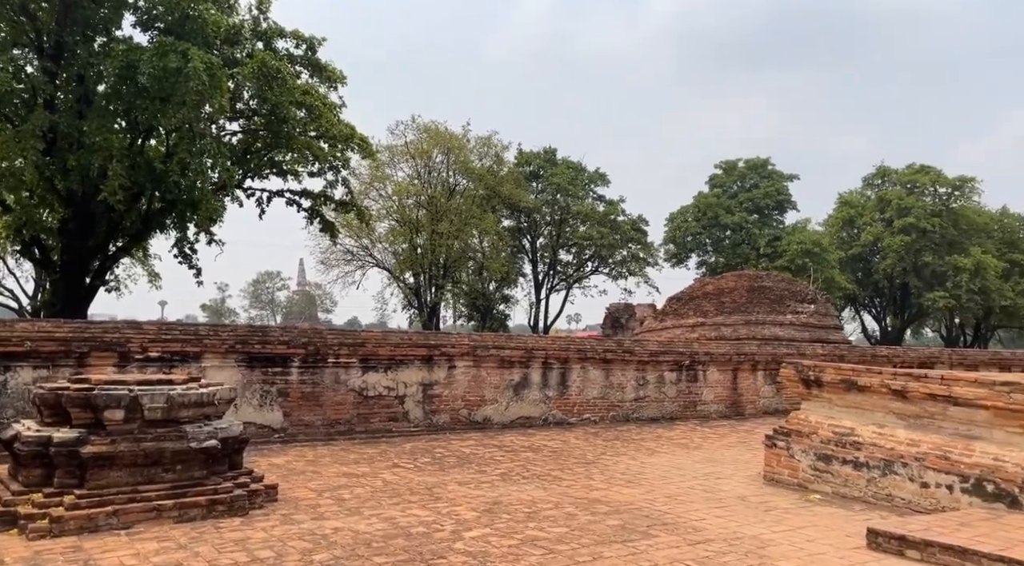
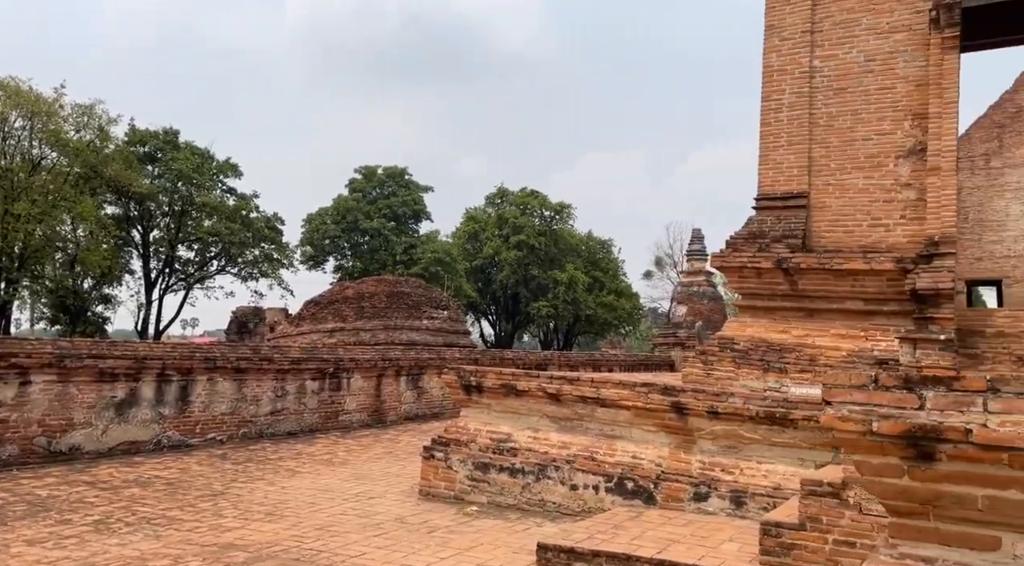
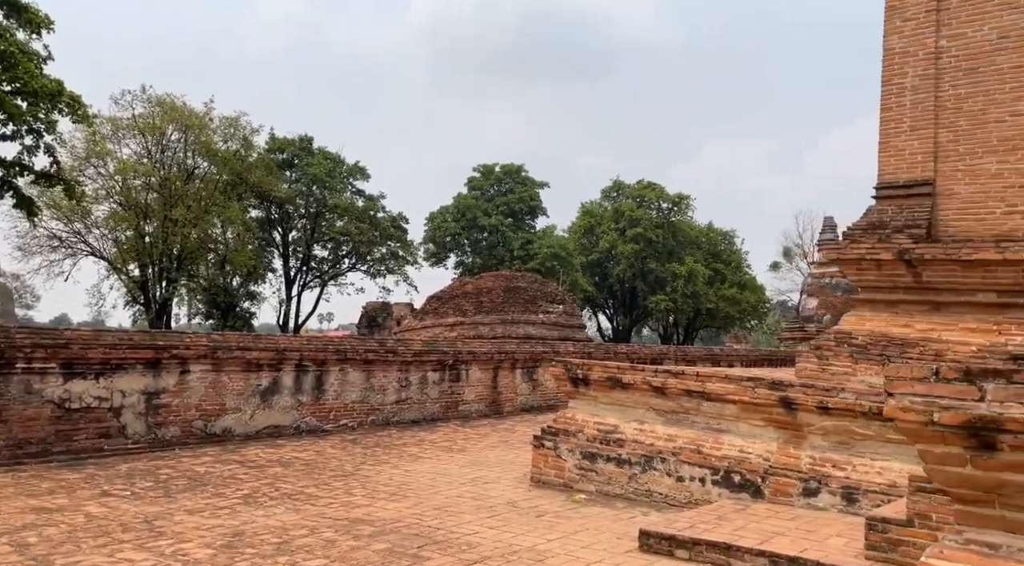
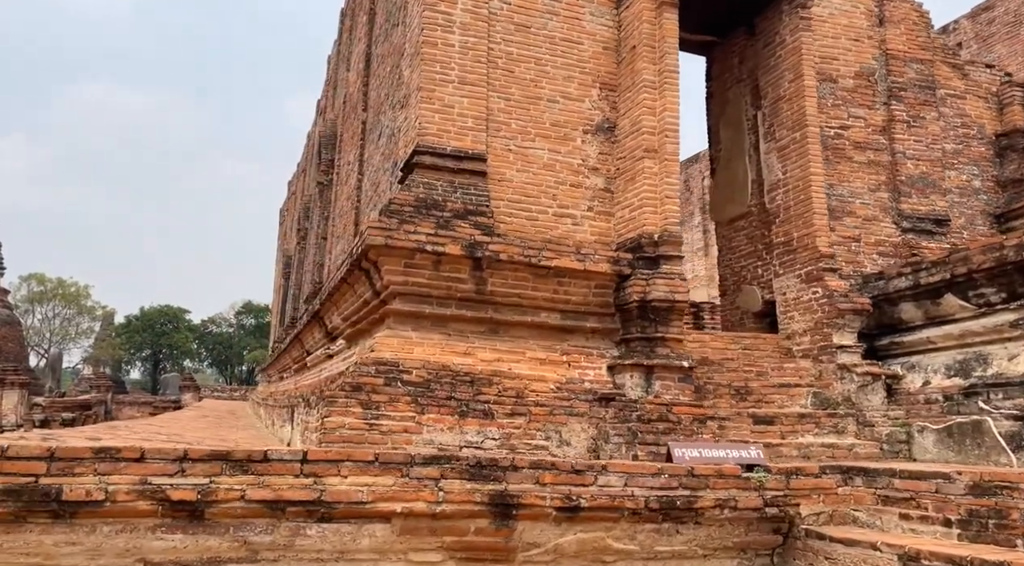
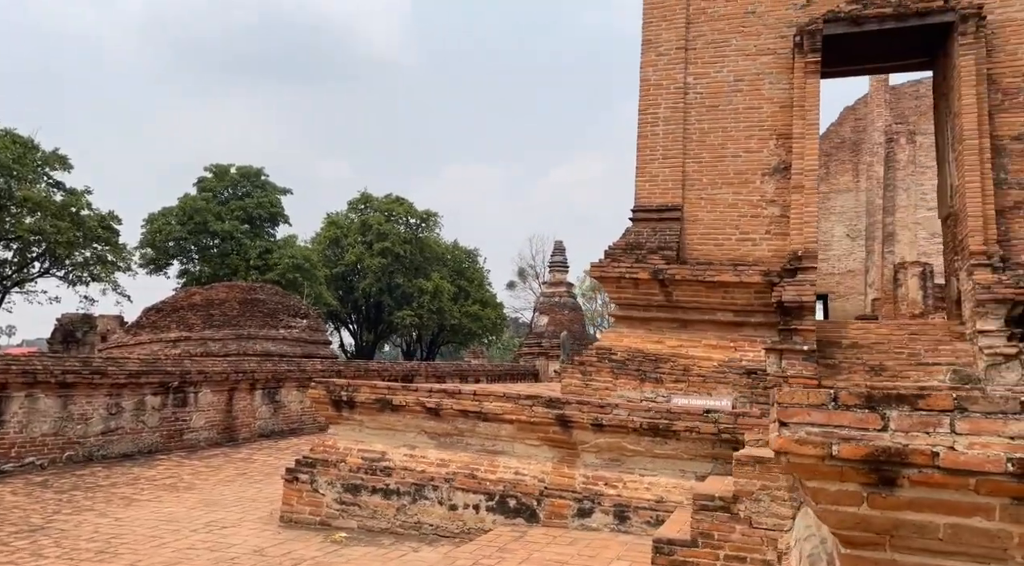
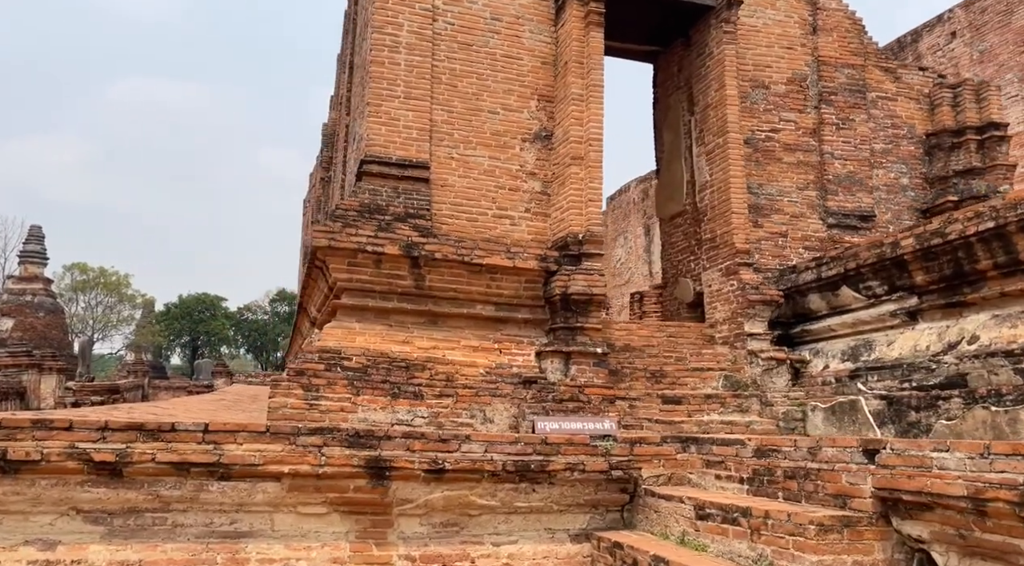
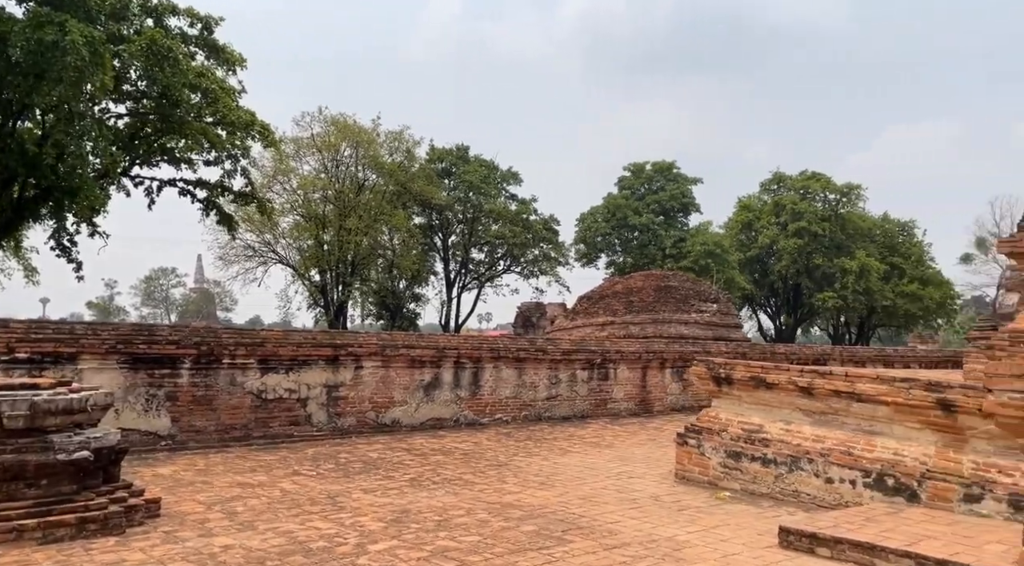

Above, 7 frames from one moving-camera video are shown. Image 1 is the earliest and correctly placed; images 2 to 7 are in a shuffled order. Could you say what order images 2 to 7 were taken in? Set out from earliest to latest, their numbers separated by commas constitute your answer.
7, 3, 2, 5, 6, 4
